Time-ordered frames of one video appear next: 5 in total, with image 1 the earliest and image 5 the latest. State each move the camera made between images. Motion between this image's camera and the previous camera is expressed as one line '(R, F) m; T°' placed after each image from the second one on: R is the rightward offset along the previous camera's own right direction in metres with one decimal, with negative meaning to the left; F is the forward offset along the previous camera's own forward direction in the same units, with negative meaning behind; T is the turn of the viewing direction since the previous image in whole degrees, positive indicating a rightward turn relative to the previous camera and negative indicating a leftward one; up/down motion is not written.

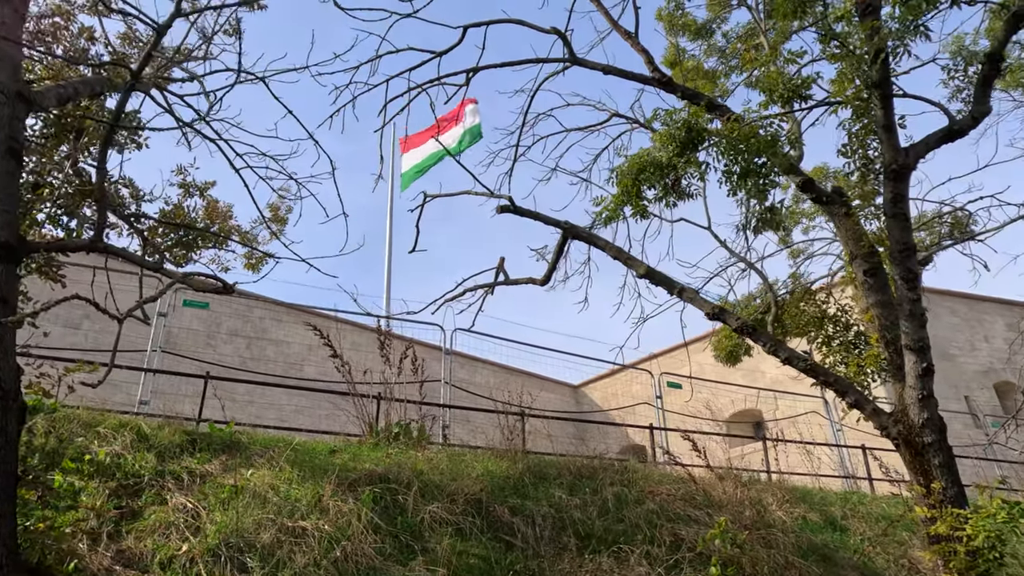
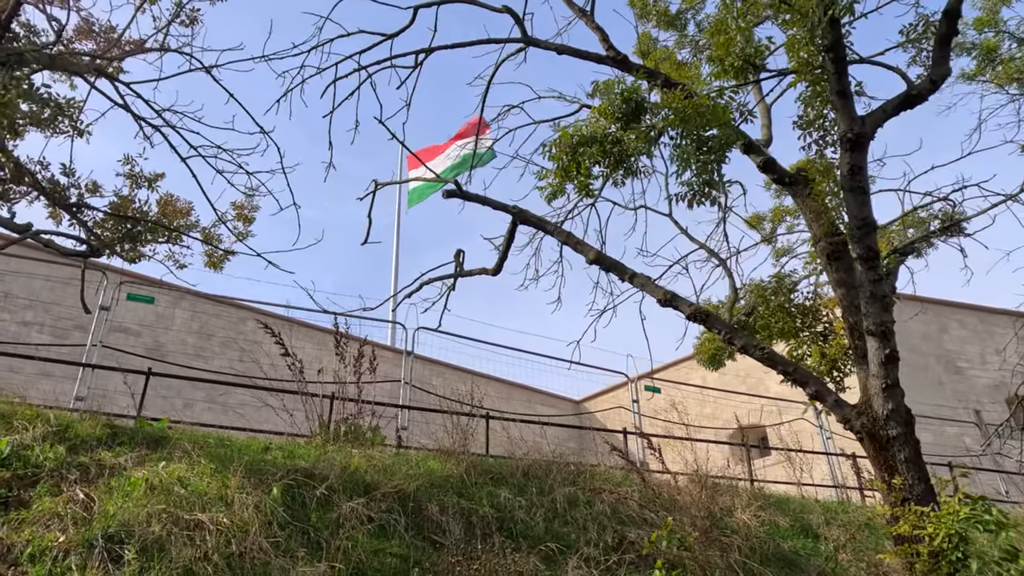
(+0.7, +0.4) m; -1°
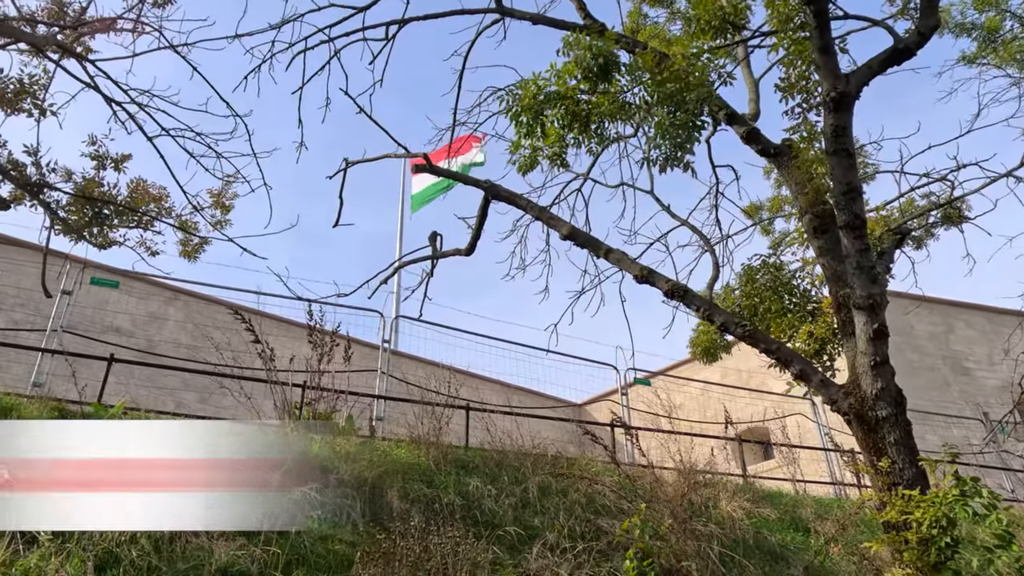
(+0.3, +0.3) m; -1°
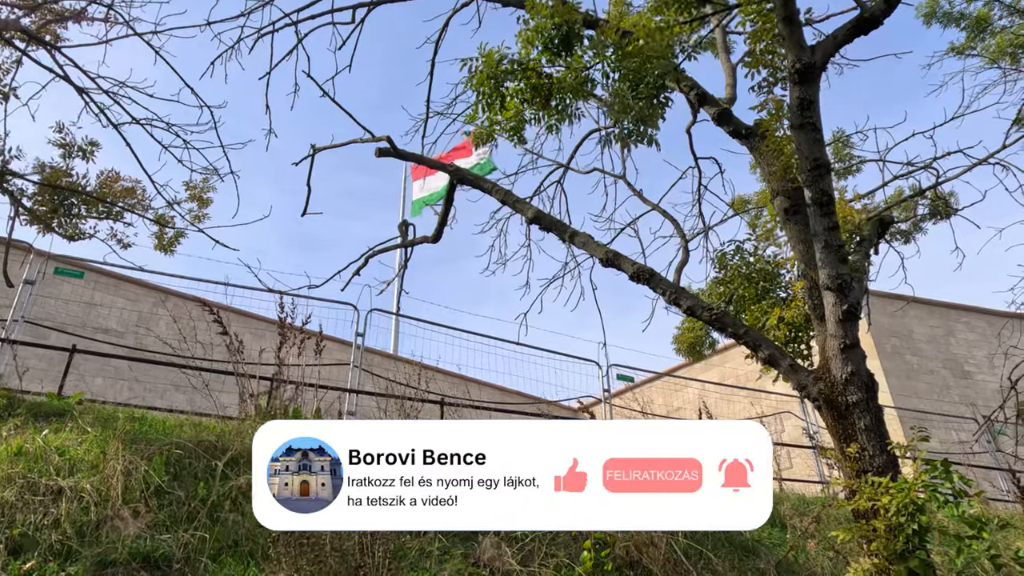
(+0.3, +0.2) m; 0°
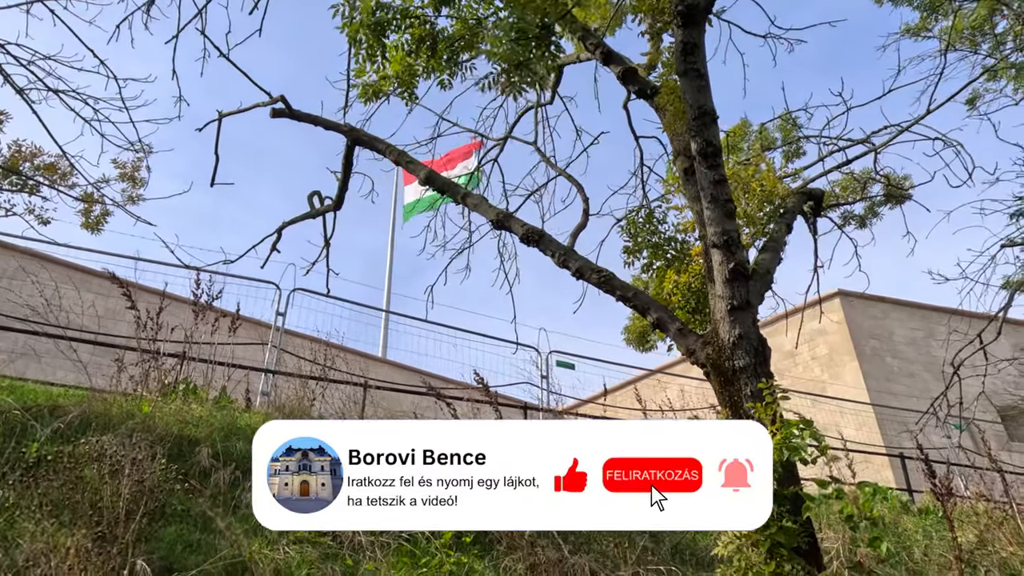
(+0.9, +0.3) m; 0°
